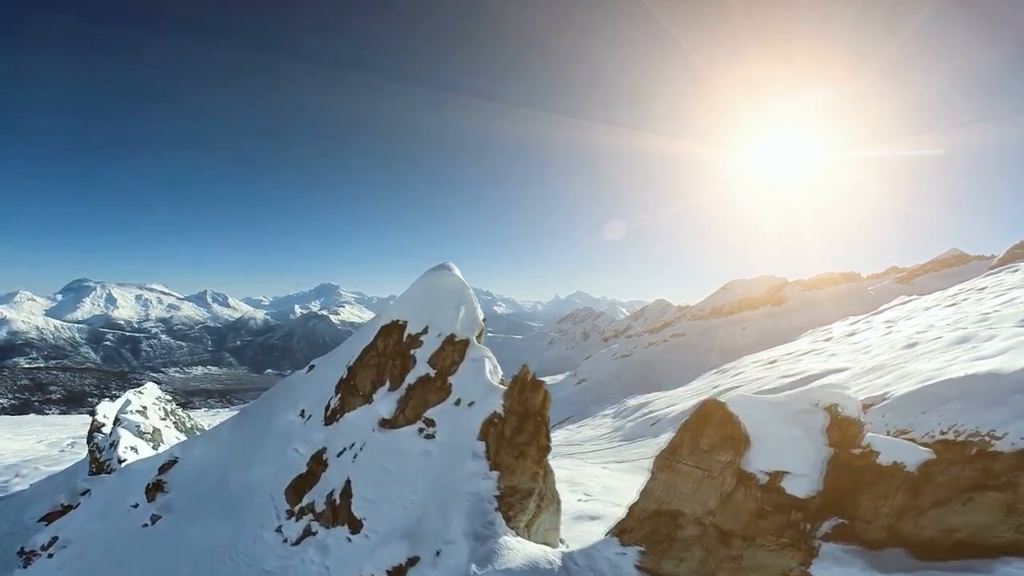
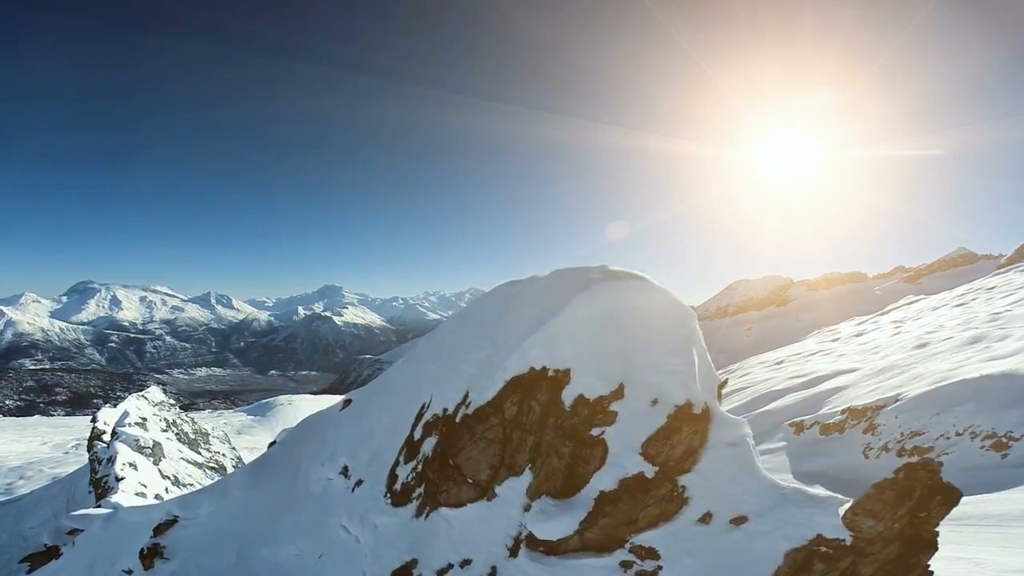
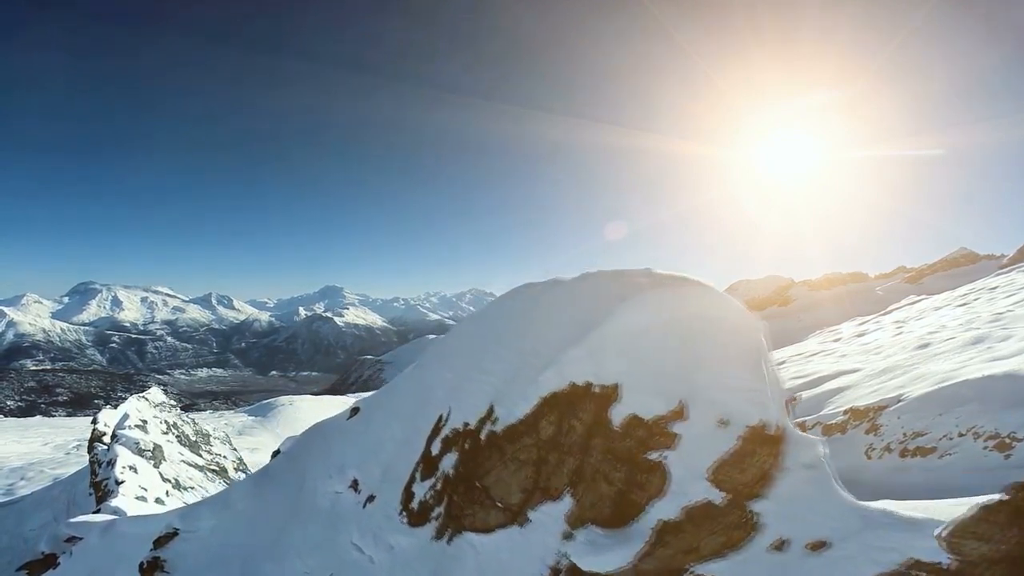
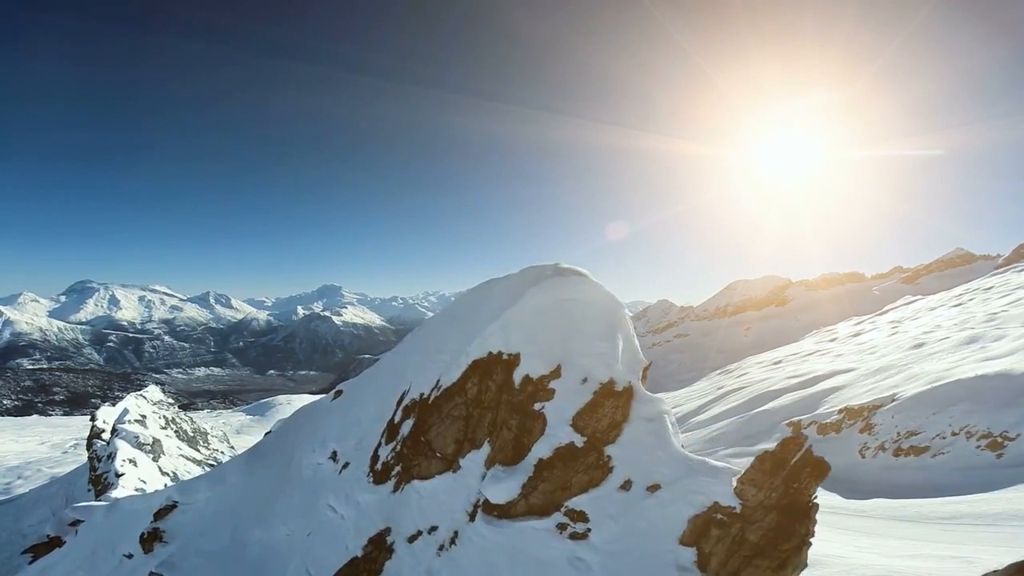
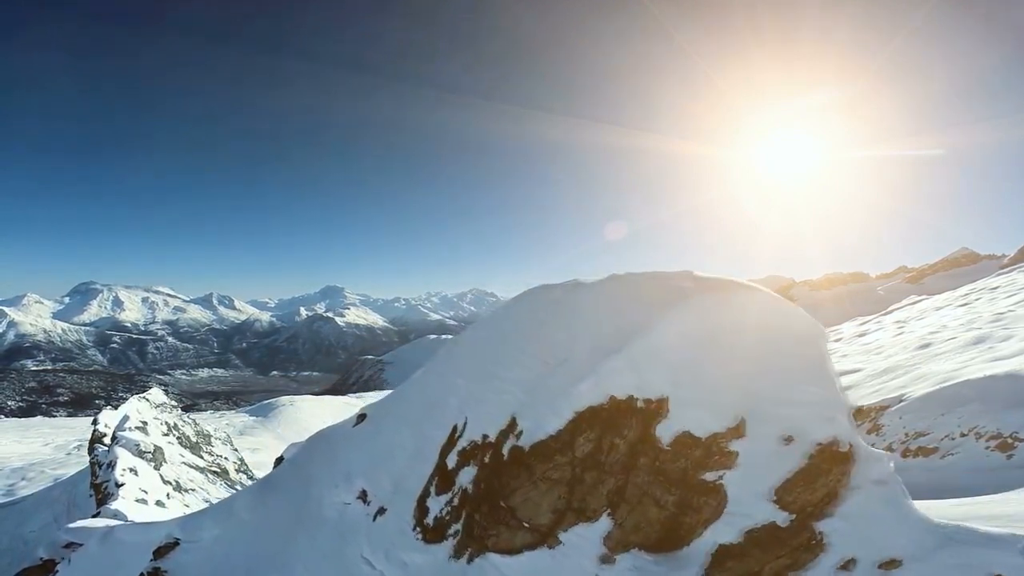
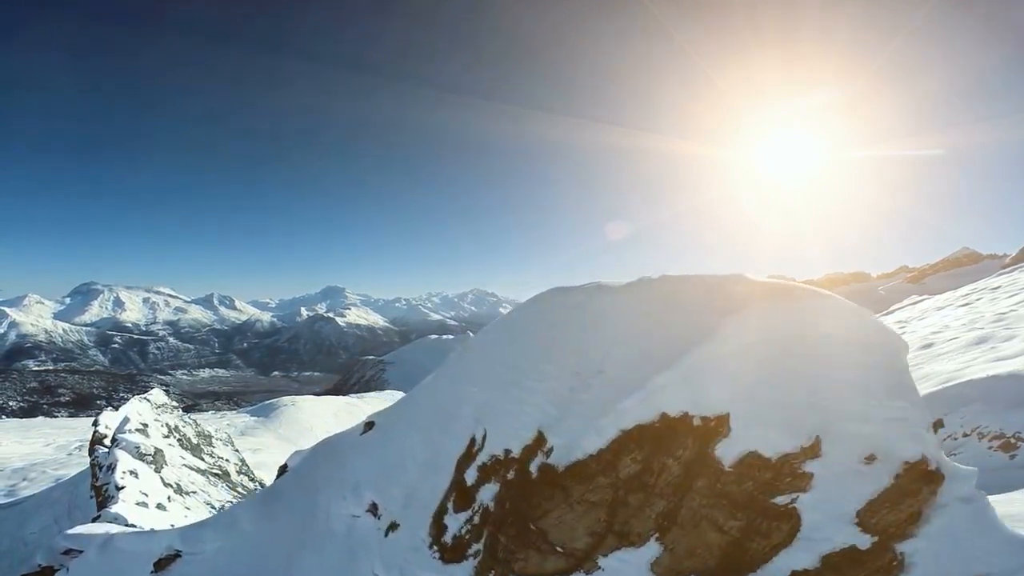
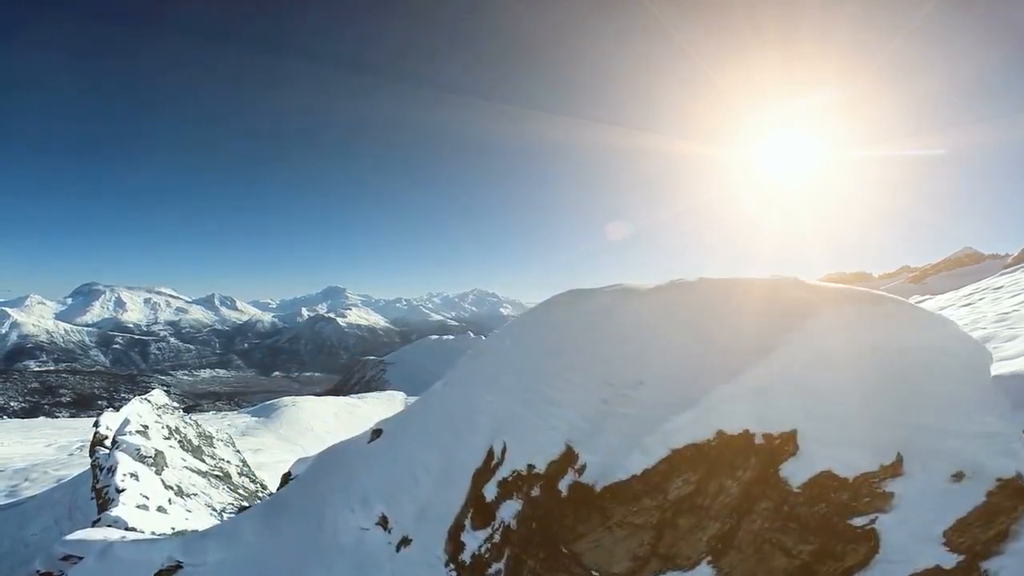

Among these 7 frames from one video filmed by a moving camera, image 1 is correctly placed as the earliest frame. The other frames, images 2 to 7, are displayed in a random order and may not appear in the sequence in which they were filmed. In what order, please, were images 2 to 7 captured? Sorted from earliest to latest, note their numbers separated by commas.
4, 2, 3, 5, 6, 7
